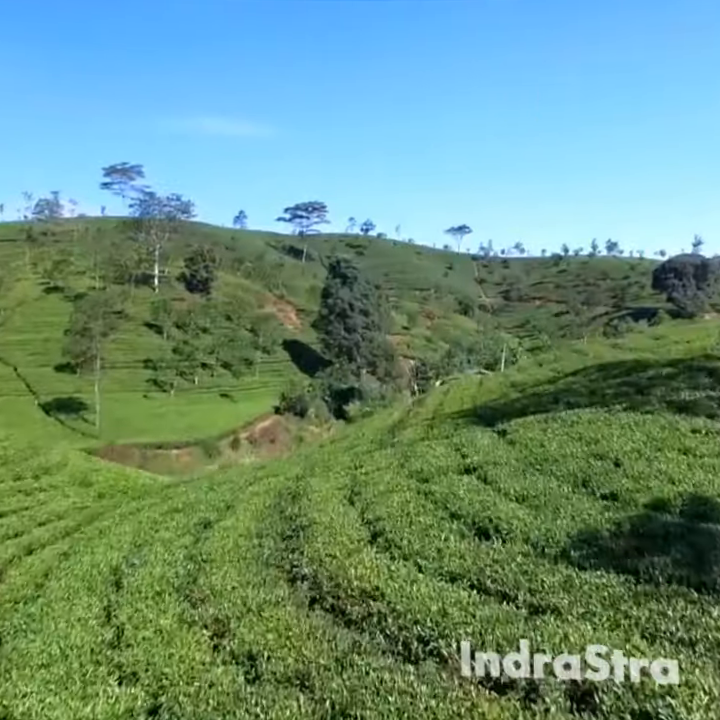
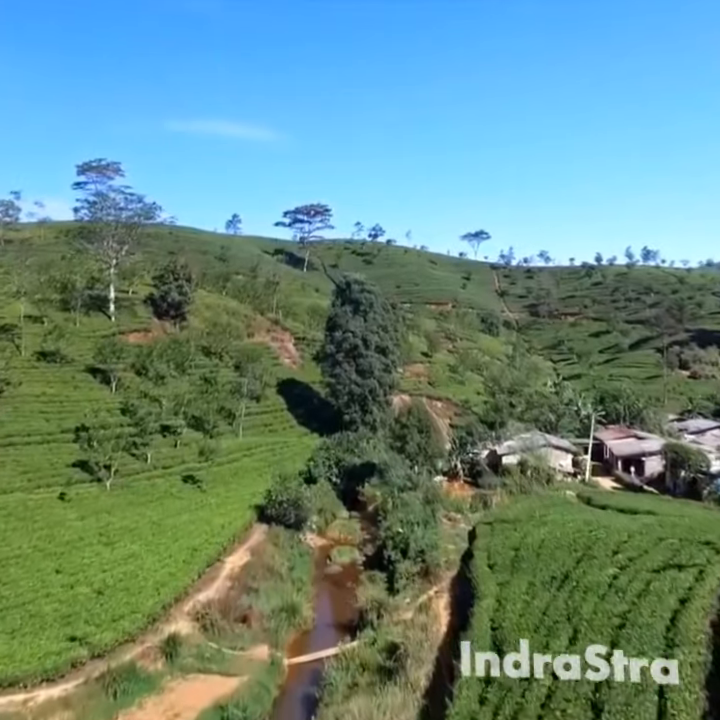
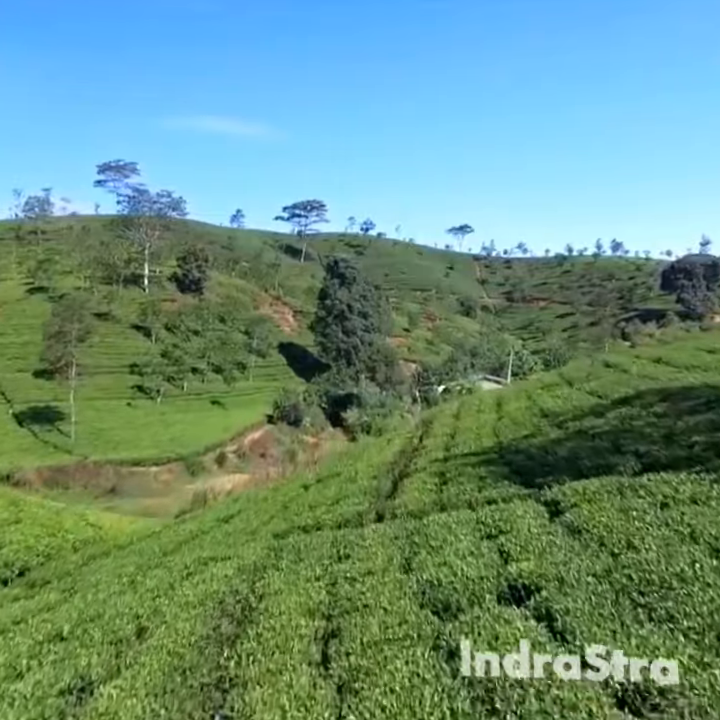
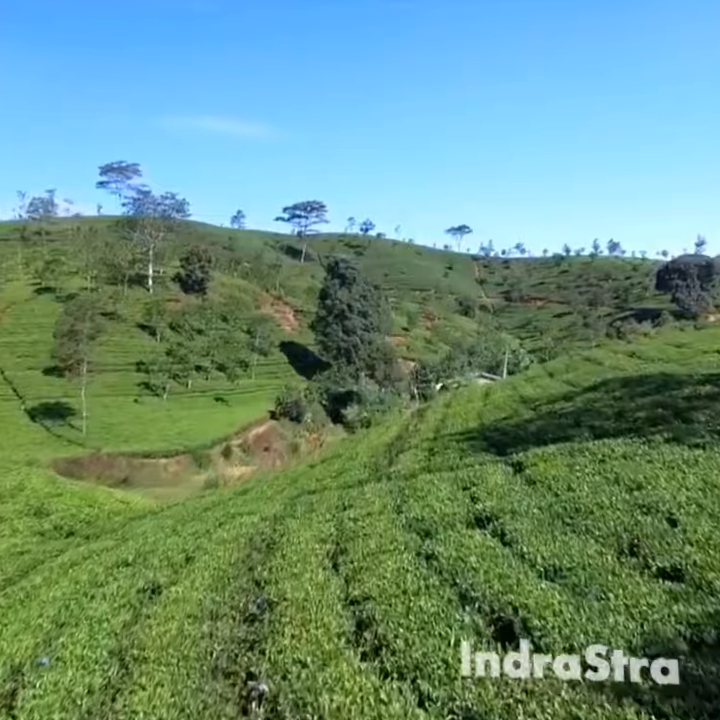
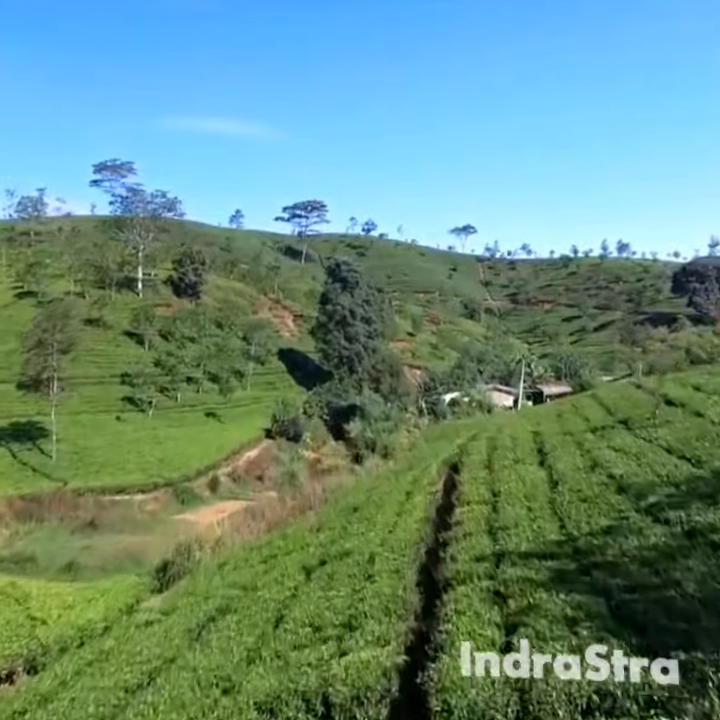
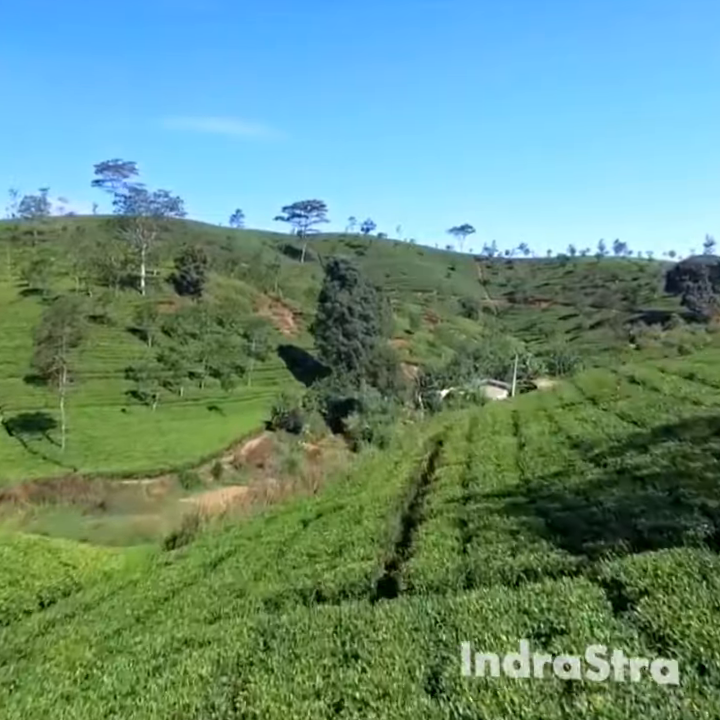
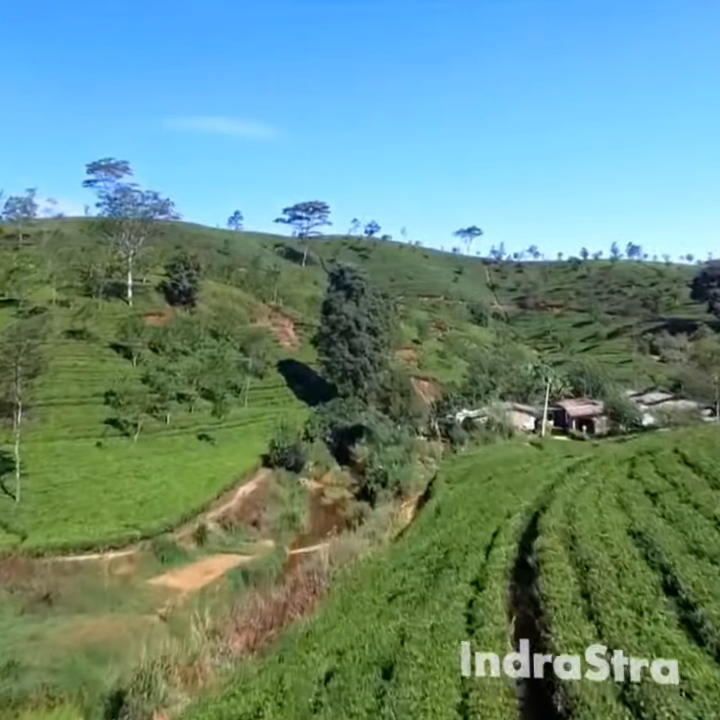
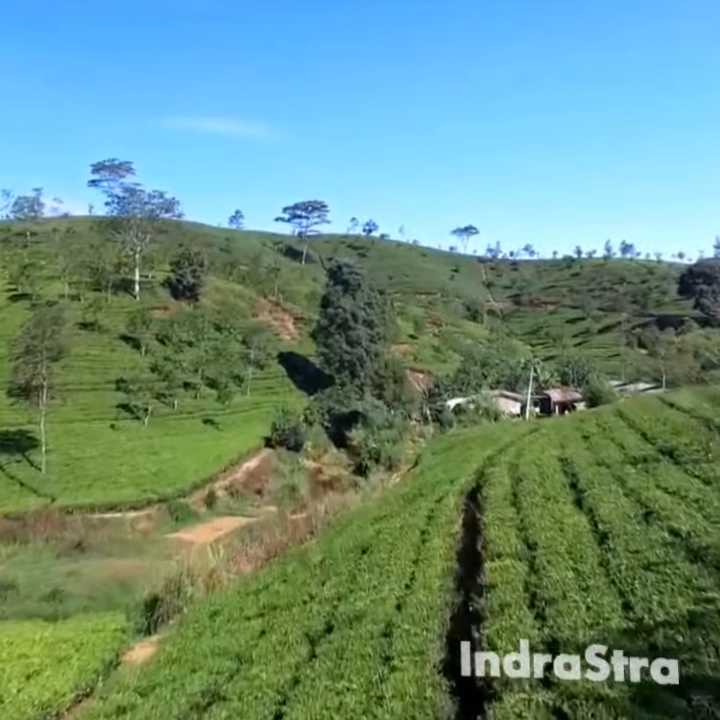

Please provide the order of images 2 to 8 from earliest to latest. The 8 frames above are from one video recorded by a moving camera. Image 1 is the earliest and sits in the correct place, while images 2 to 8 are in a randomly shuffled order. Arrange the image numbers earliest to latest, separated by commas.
4, 3, 6, 5, 8, 7, 2
